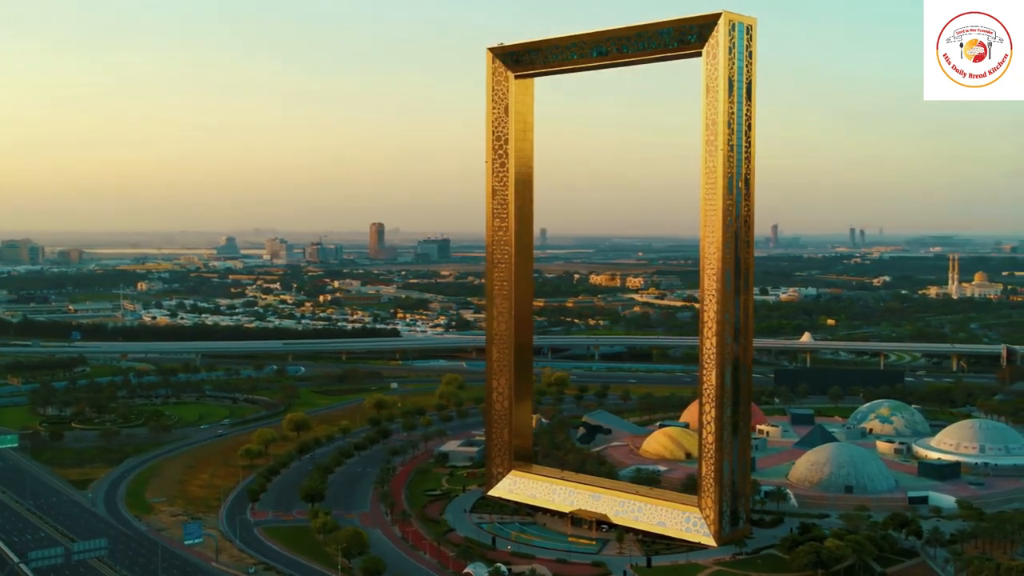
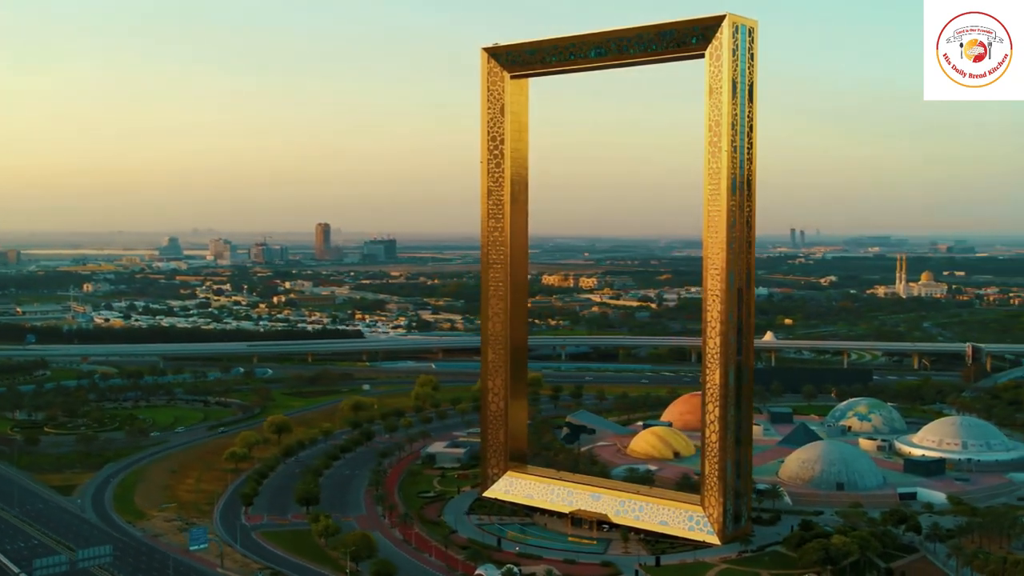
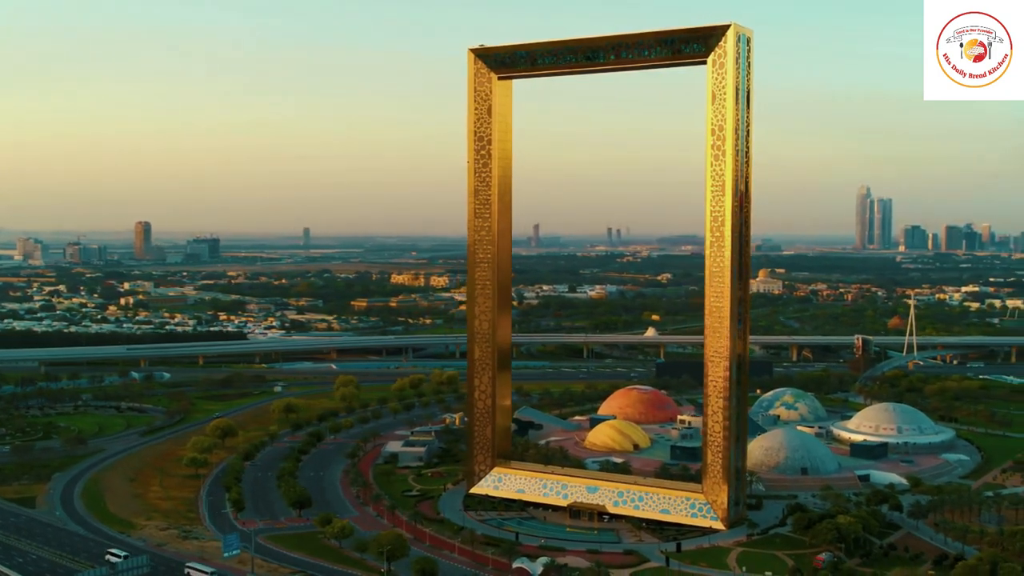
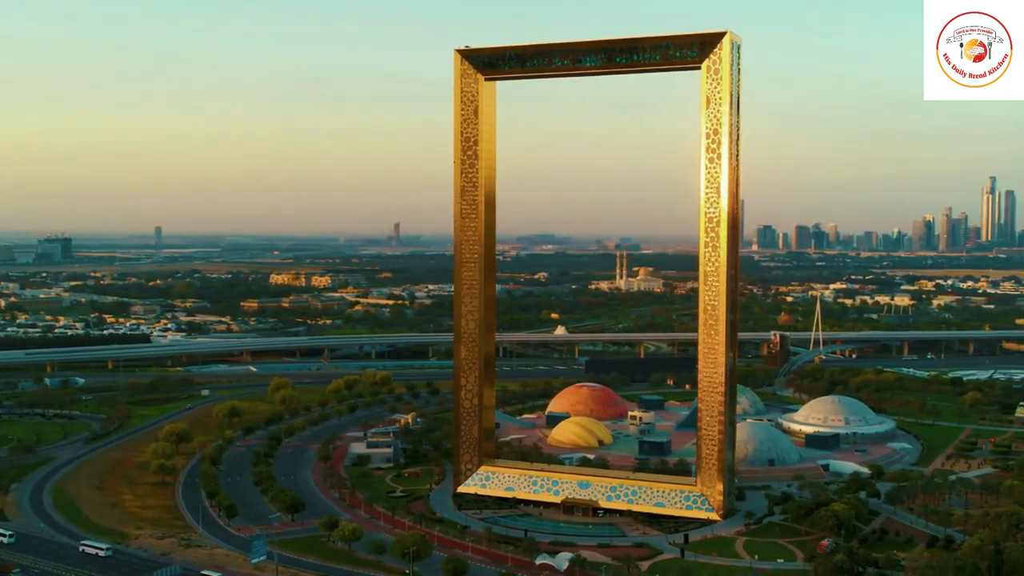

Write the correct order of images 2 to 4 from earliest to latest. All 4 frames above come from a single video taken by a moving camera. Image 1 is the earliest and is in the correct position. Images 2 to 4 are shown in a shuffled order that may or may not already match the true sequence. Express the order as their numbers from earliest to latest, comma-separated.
2, 3, 4
